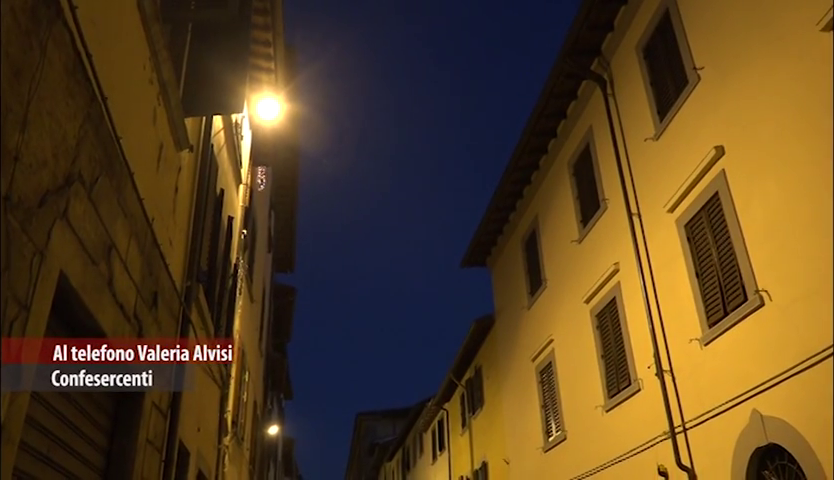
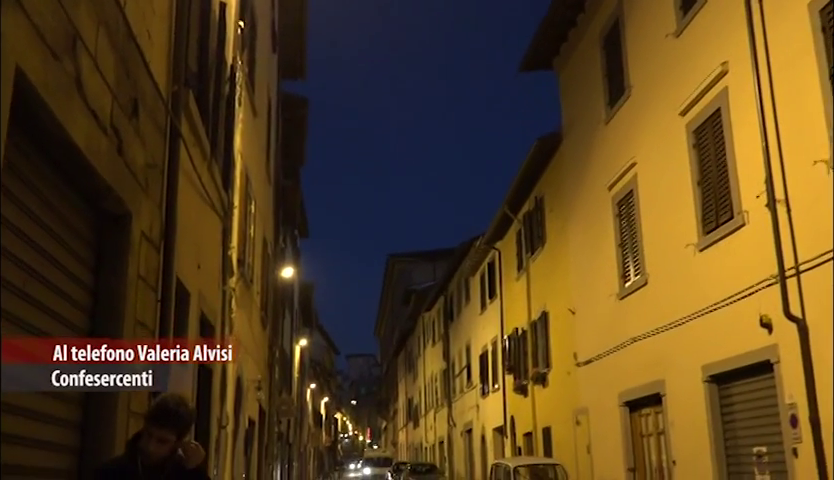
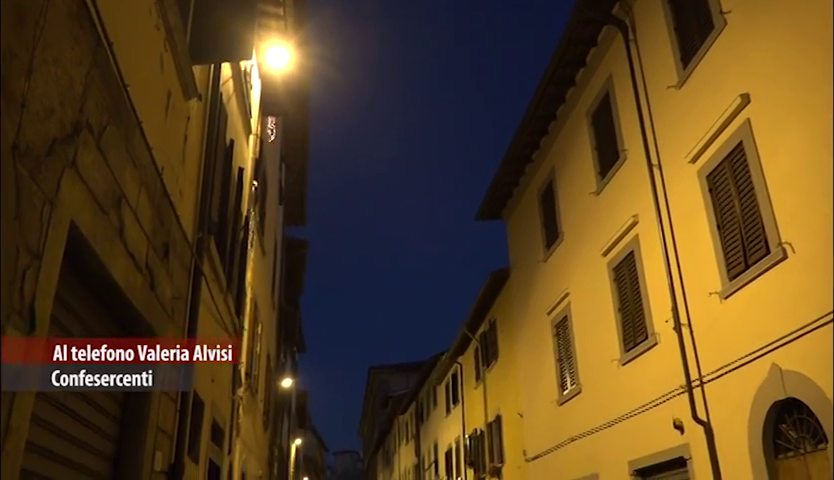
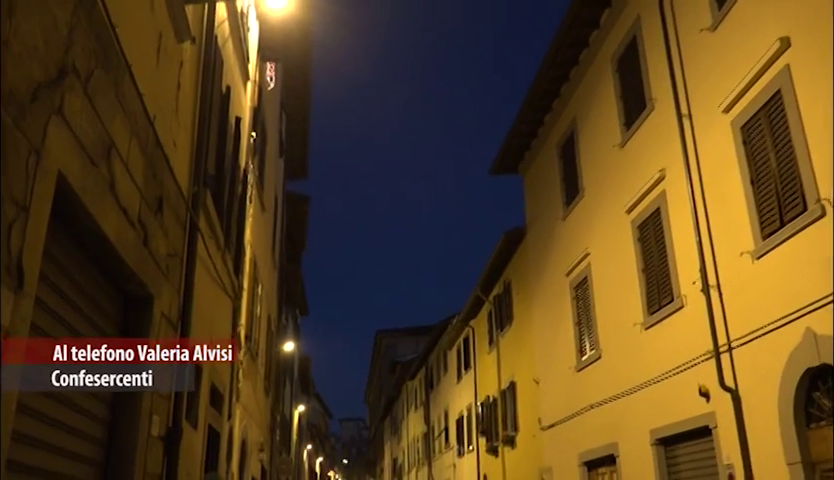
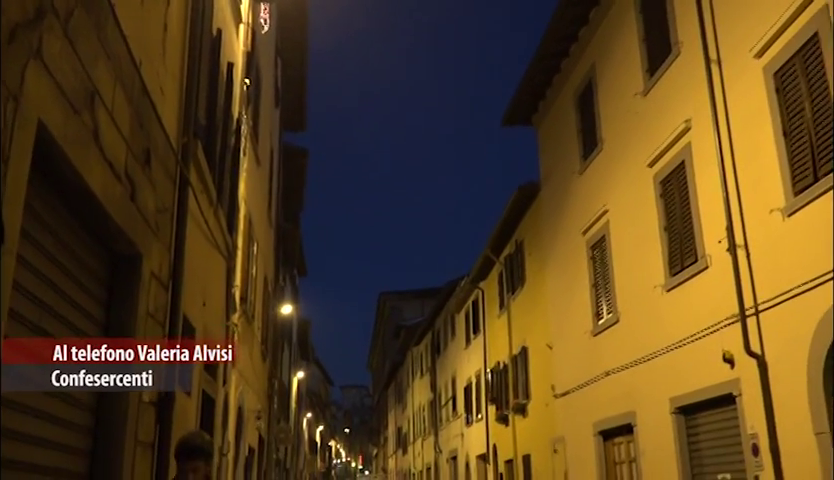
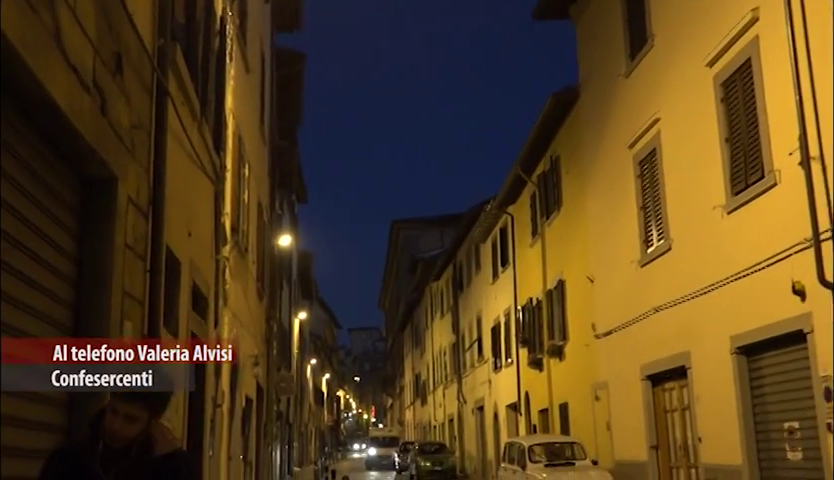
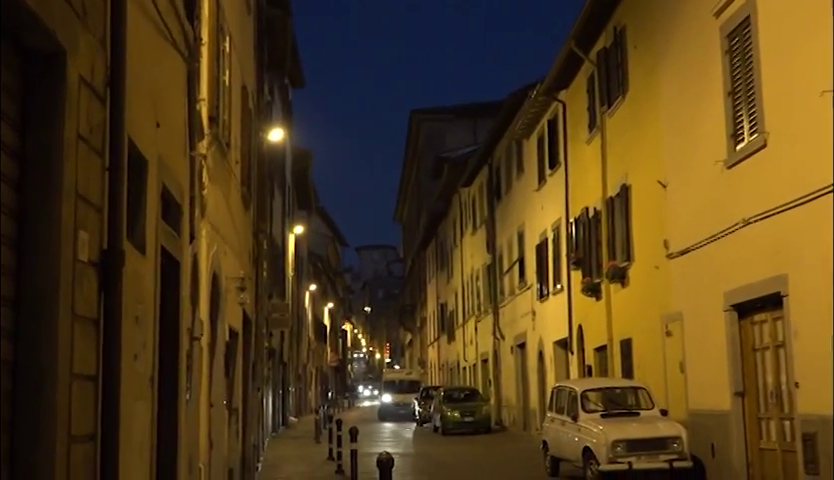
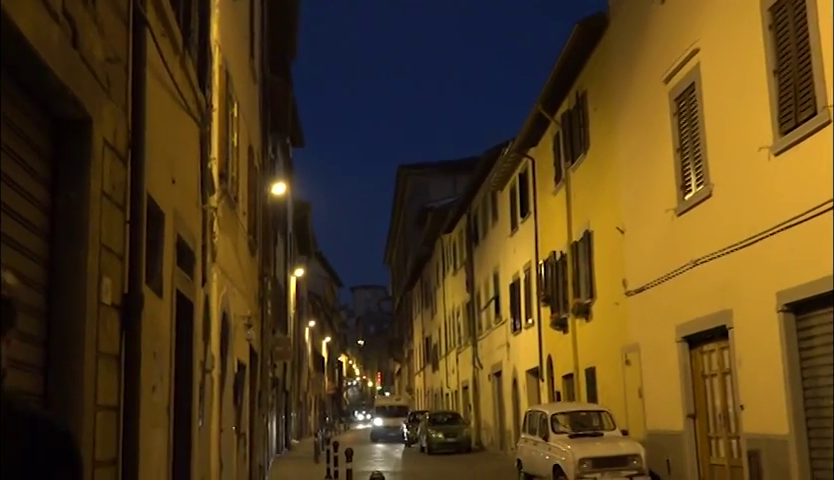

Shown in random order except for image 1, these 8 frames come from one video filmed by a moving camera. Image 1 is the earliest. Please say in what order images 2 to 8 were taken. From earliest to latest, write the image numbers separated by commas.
3, 4, 5, 2, 6, 8, 7
